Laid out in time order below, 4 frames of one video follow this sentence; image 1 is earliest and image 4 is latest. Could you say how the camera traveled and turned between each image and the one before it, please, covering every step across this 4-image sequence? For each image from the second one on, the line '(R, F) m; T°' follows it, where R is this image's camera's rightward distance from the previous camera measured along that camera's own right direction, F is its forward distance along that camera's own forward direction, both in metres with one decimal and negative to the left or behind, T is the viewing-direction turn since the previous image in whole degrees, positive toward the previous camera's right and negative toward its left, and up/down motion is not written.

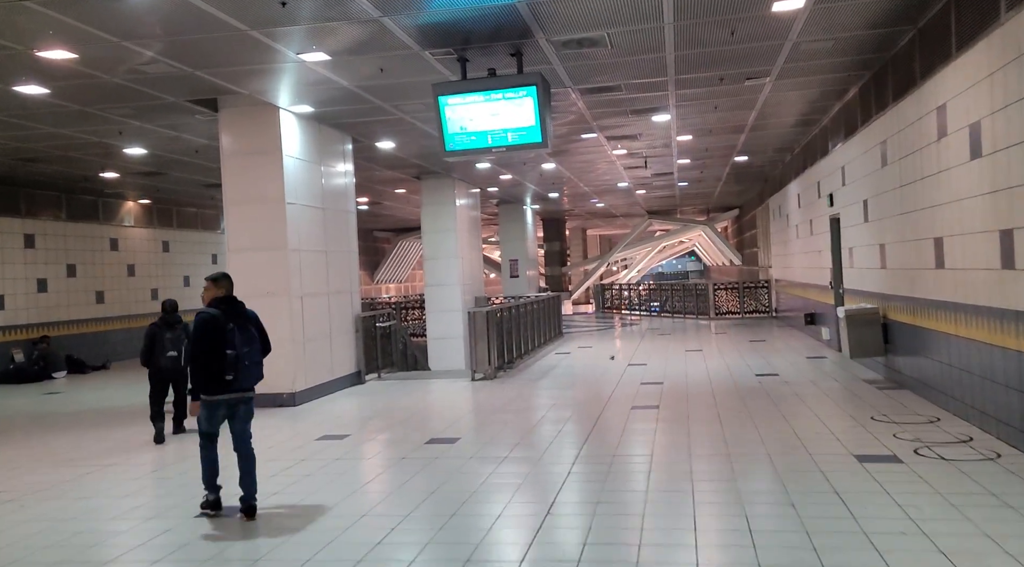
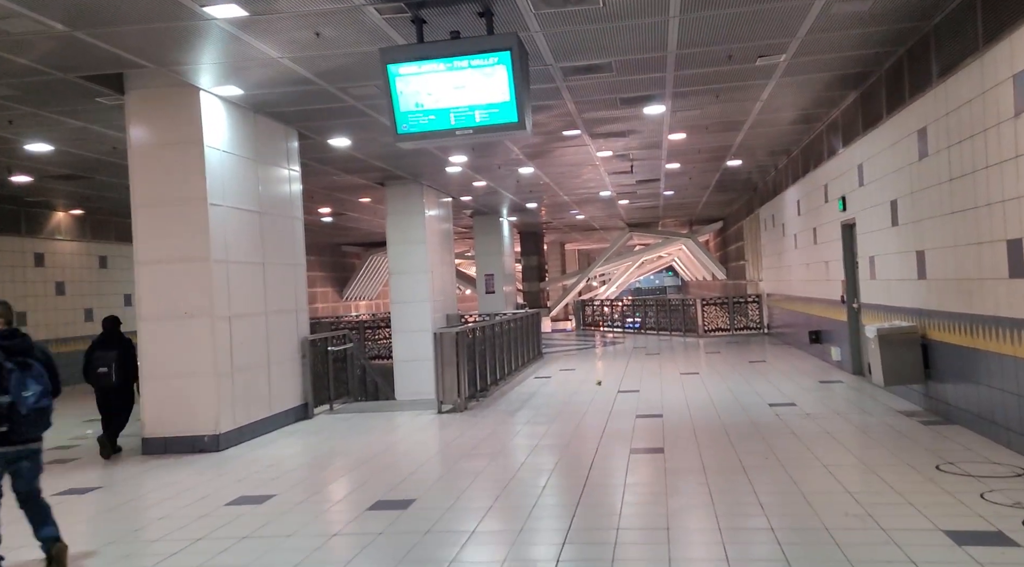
(+0.1, +1.4) m; +2°
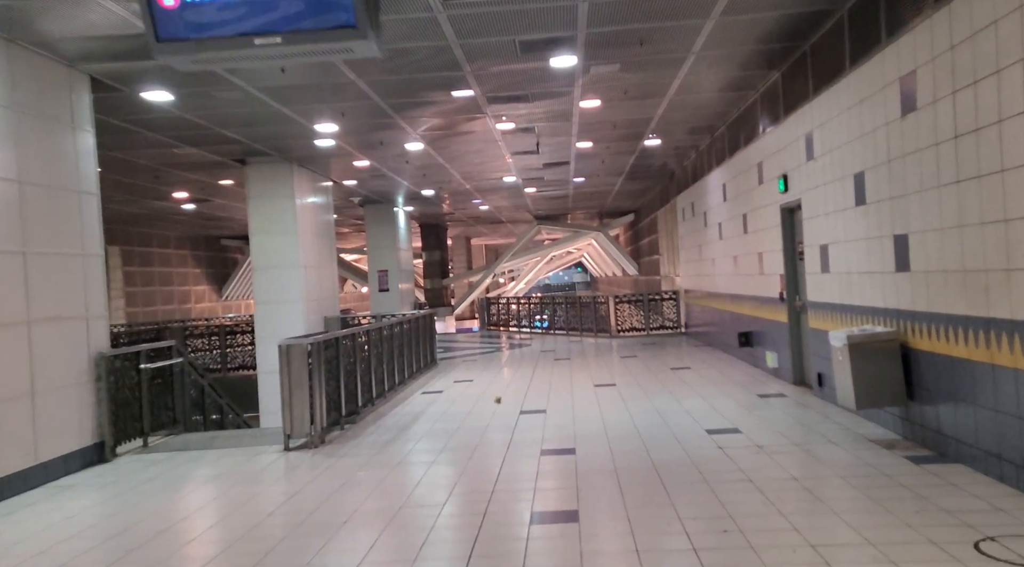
(+0.4, +1.9) m; +7°
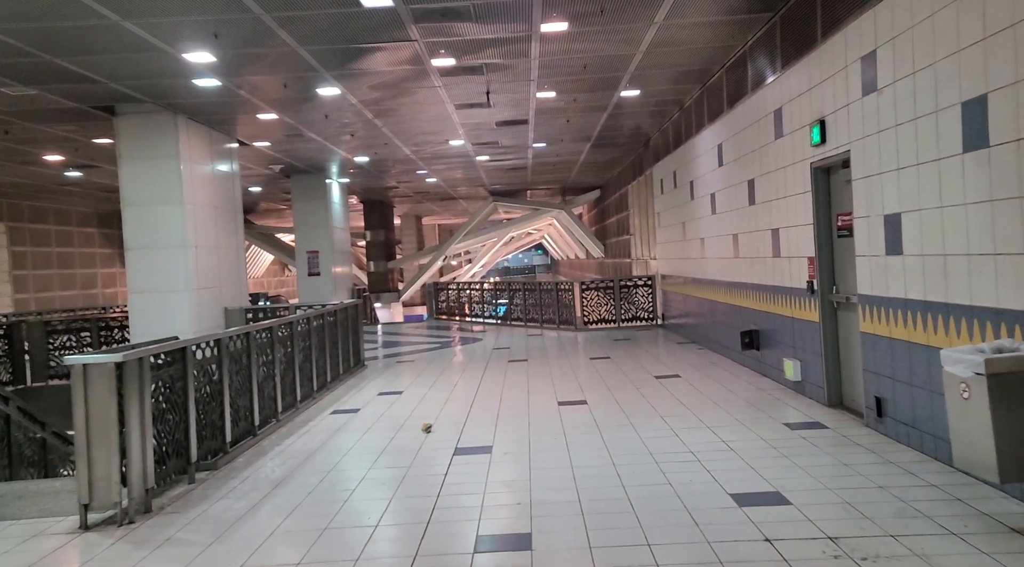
(+0.2, +2.3) m; +3°
